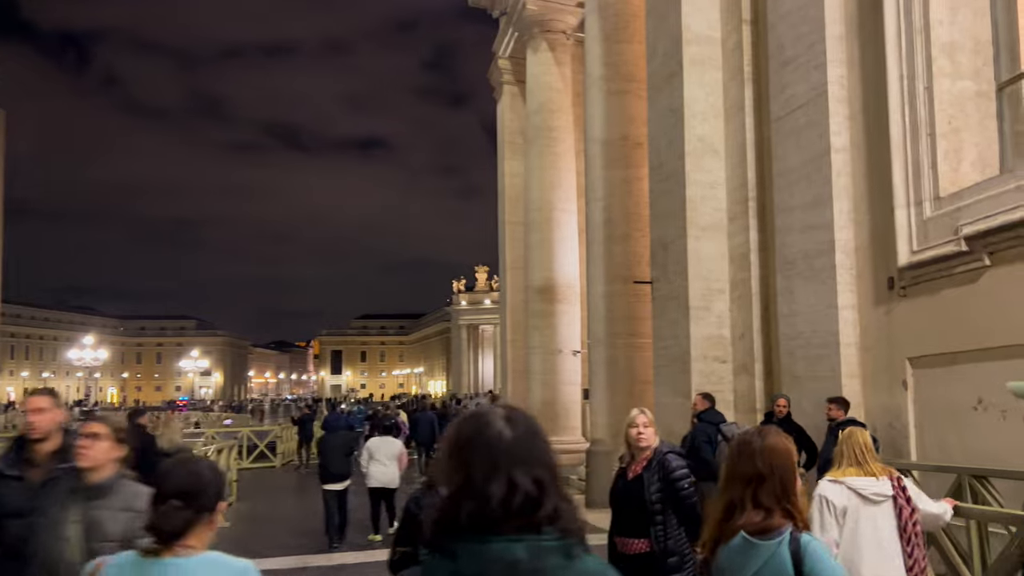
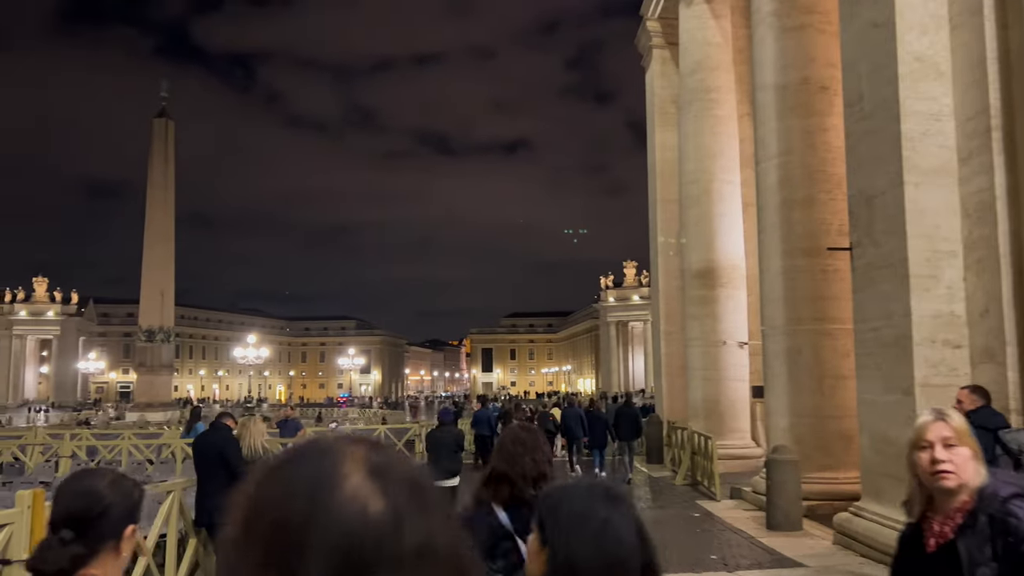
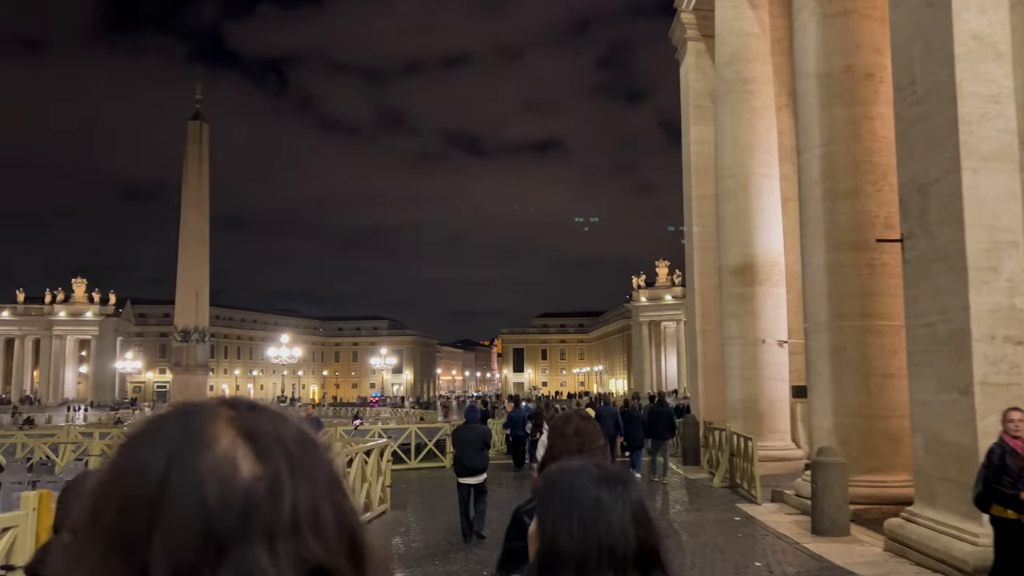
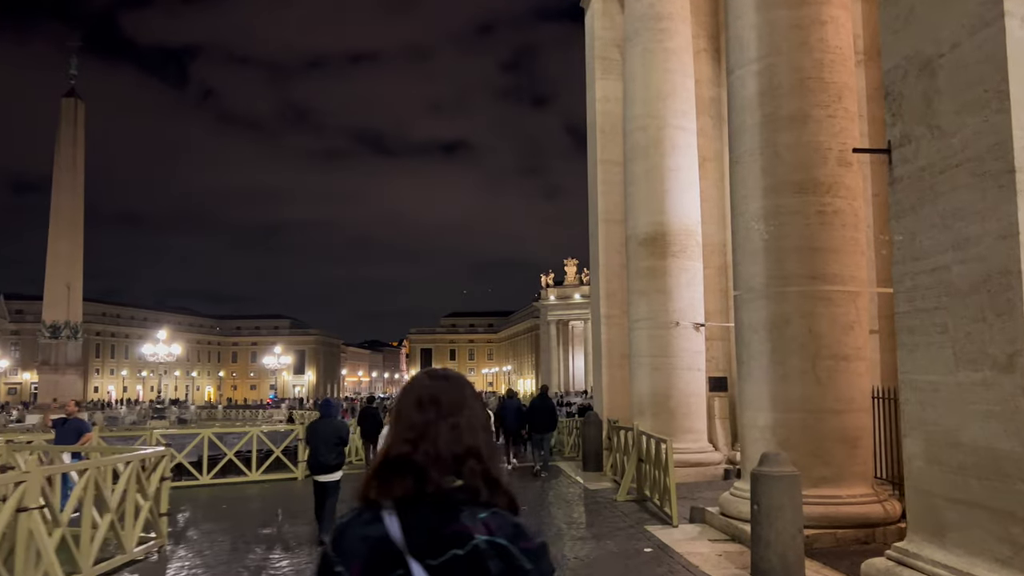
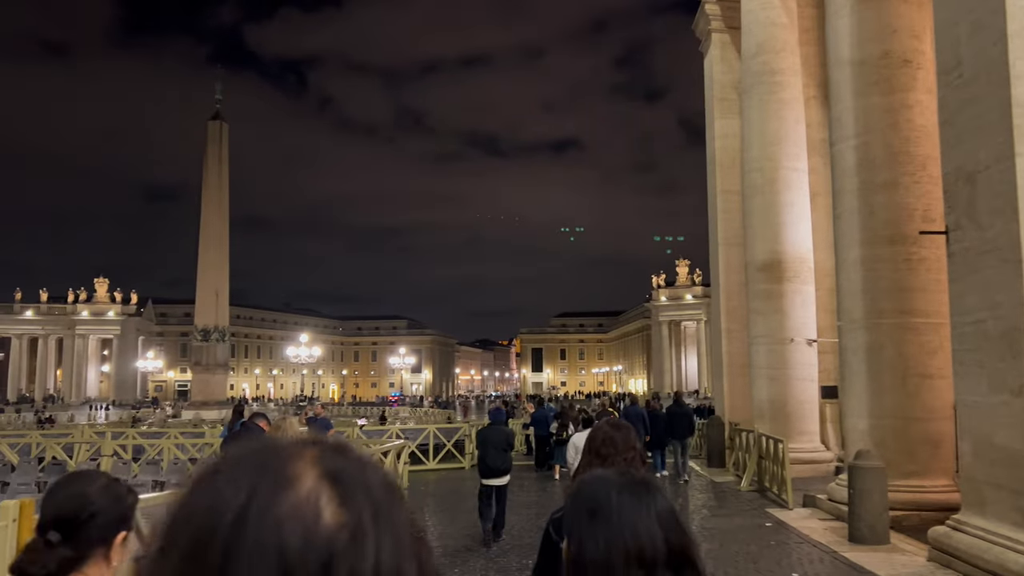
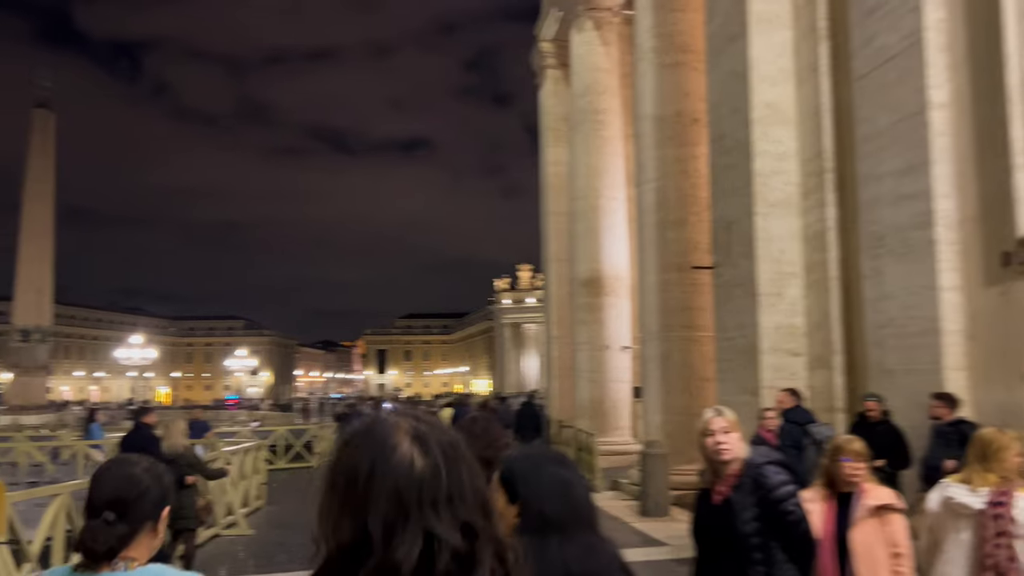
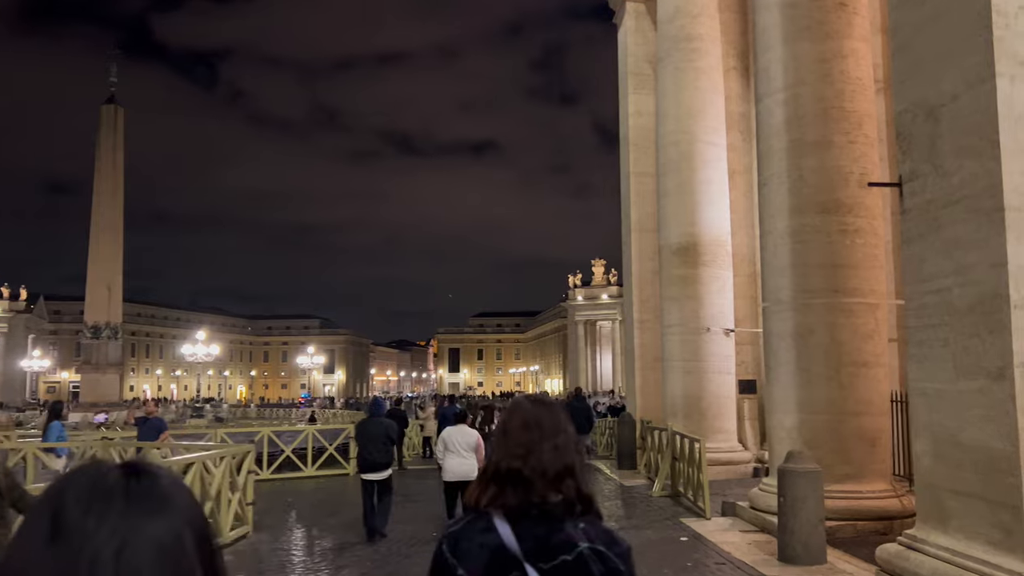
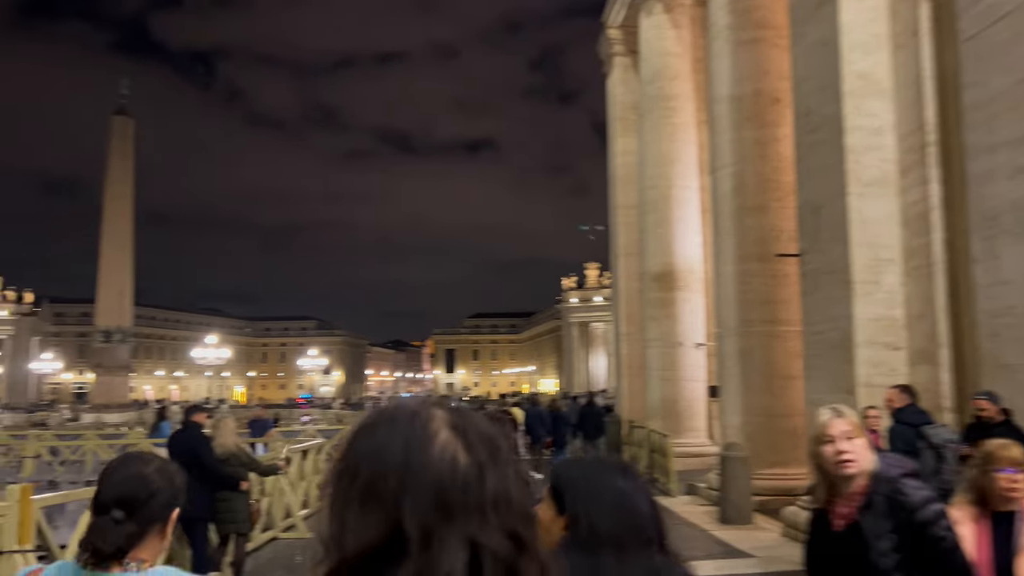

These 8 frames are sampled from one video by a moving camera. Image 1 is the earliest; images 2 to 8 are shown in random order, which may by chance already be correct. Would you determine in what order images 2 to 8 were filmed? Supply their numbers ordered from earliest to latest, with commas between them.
6, 8, 2, 3, 5, 7, 4
